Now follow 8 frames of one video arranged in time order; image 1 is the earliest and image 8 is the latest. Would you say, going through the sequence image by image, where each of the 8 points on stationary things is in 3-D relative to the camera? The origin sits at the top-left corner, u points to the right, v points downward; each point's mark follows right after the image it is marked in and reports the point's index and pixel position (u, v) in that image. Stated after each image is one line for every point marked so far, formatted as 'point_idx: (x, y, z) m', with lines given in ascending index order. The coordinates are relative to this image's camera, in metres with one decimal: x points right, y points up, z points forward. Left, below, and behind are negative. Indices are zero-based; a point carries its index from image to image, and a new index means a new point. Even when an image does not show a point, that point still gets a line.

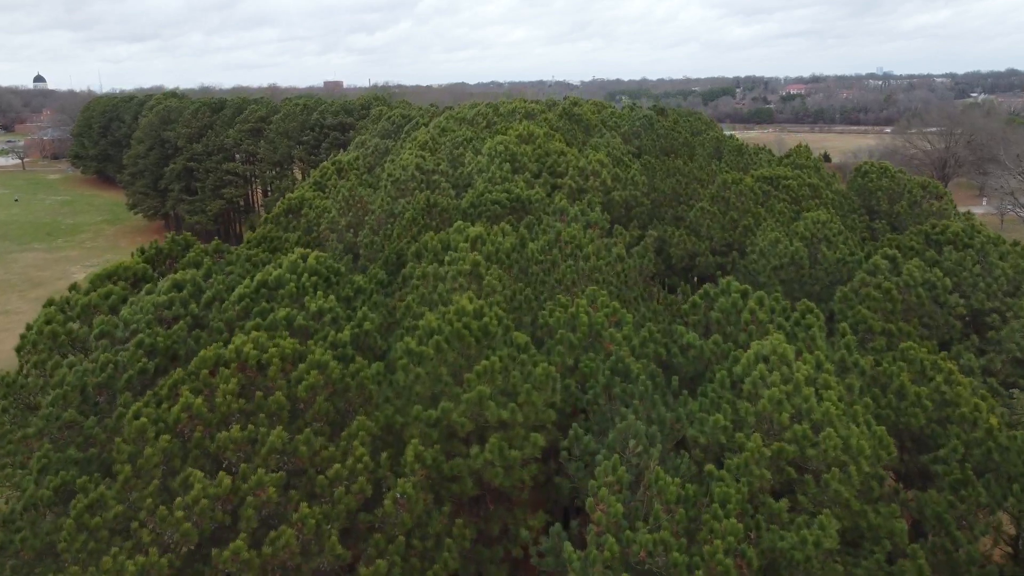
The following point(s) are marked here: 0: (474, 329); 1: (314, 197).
0: (-0.4, -0.5, +9.0) m
1: (-4.7, +2.1, +19.5) m
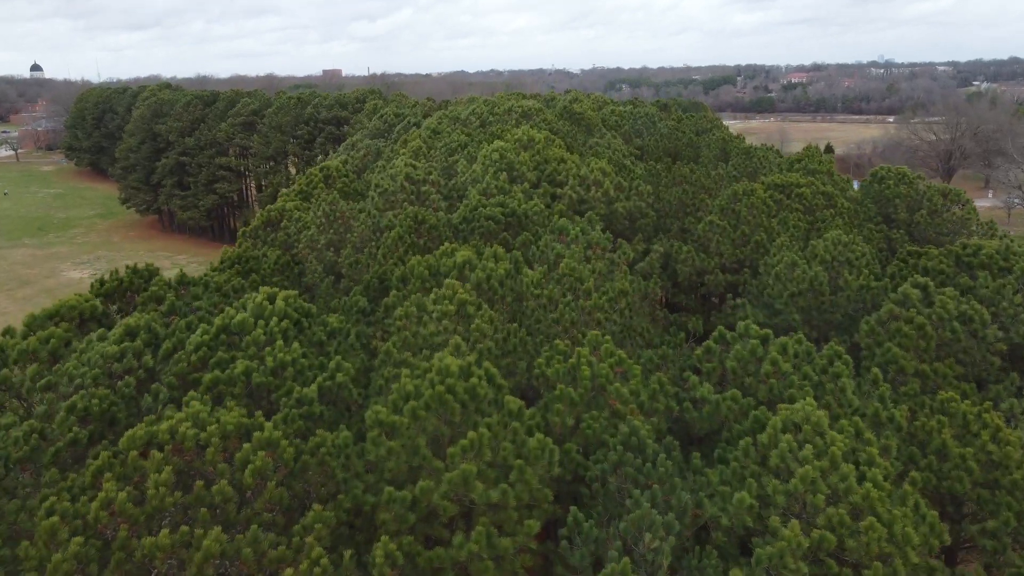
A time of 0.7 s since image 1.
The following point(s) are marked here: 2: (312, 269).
0: (-0.5, -1.0, +7.8) m
1: (-4.8, +1.8, +18.3) m
2: (-3.7, +0.4, +15.5) m
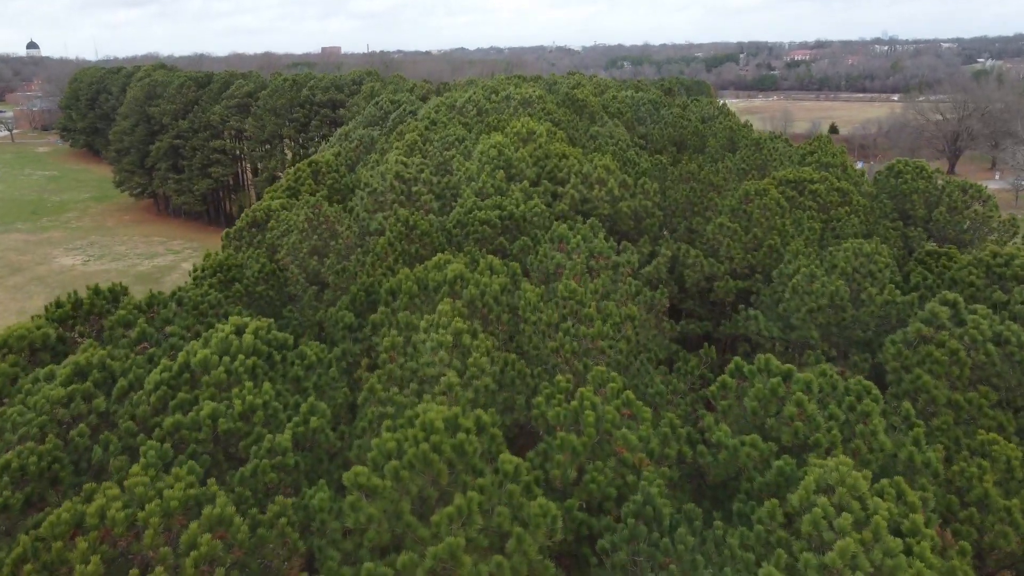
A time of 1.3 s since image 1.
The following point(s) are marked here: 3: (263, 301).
0: (-0.6, -1.4, +6.9) m
1: (-4.8, +1.7, +17.3) m
2: (-3.8, +0.2, +14.5) m
3: (-4.2, -0.2, +13.9) m
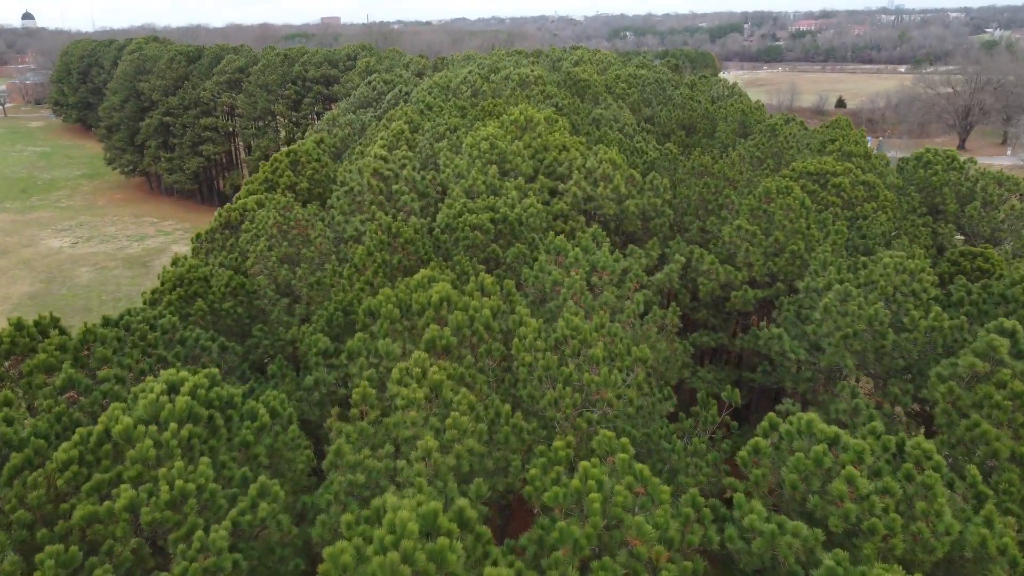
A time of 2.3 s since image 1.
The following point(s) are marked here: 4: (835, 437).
0: (-0.6, -1.8, +5.5) m
1: (-4.9, +1.6, +15.8) m
2: (-3.9, 0.0, +13.1) m
3: (-4.2, -0.5, +12.4) m
4: (+2.8, -1.3, +7.1) m
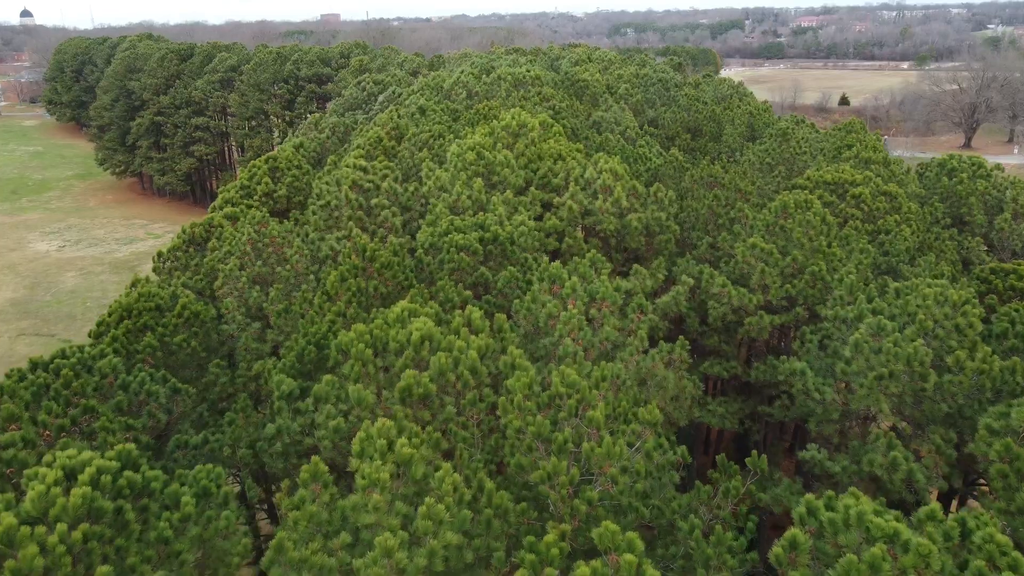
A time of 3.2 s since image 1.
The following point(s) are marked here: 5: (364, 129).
0: (-0.8, -2.3, +4.2) m
1: (-5.0, +1.2, +14.5) m
2: (-4.0, -0.4, +11.8) m
3: (-4.4, -0.9, +11.1) m
4: (+2.6, -1.7, +5.8) m
5: (-3.5, +3.7, +19.4) m
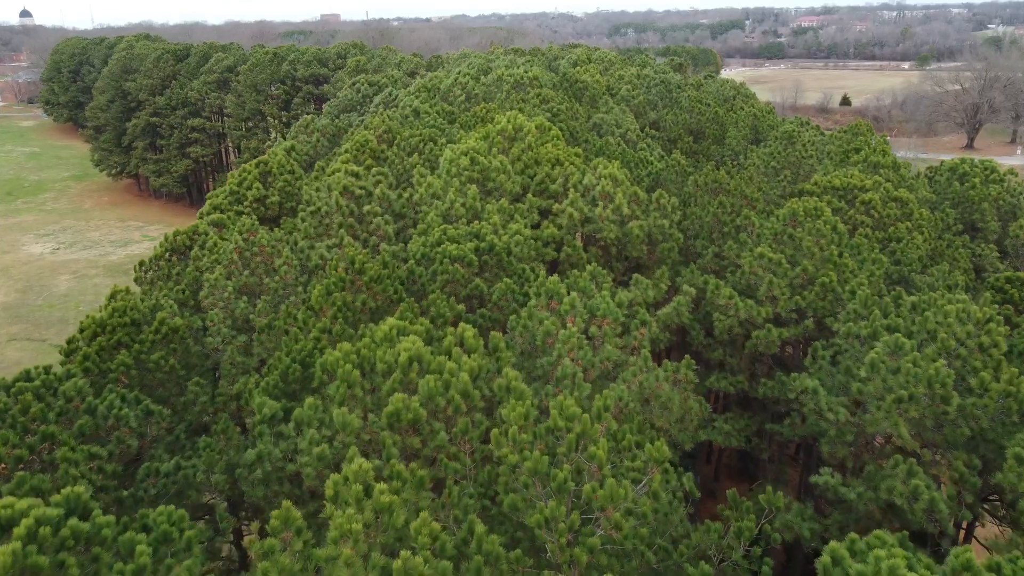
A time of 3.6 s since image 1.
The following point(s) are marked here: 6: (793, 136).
0: (-0.8, -2.4, +3.6) m
1: (-5.1, +1.0, +13.9) m
2: (-4.0, -0.6, +11.2) m
3: (-4.4, -1.1, +10.5) m
4: (+2.6, -1.9, +5.2) m
5: (-3.5, +3.6, +18.8) m
6: (+6.8, +3.7, +19.9) m
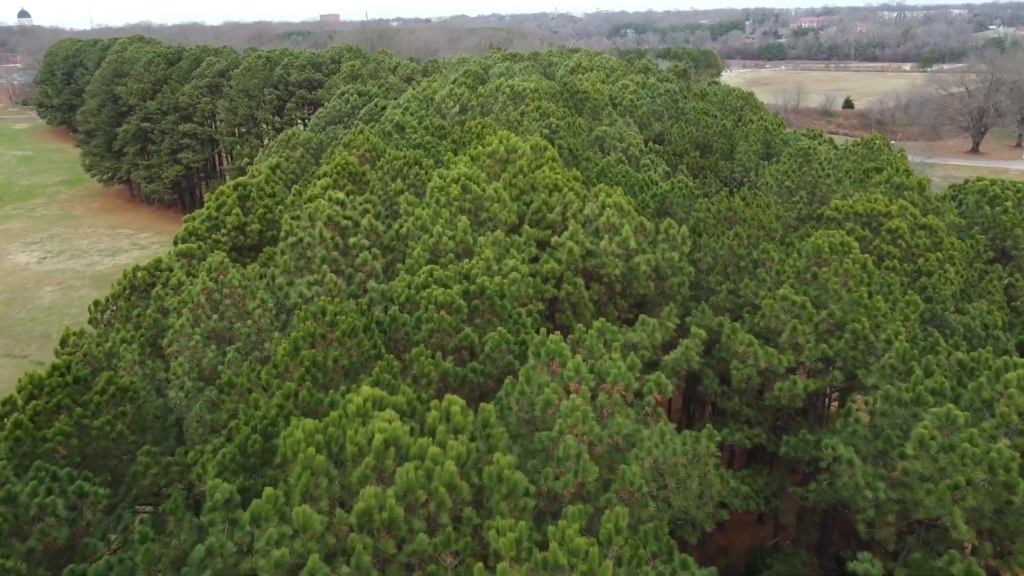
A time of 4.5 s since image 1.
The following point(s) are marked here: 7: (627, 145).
0: (-0.9, -3.1, +2.4) m
1: (-5.2, +0.4, +12.7) m
2: (-4.1, -1.2, +10.0) m
3: (-4.5, -1.7, +9.3) m
4: (+2.5, -2.5, +4.0) m
5: (-3.6, +2.9, +17.6) m
6: (+6.7, +3.1, +18.7) m
7: (+2.7, +3.3, +19.3) m
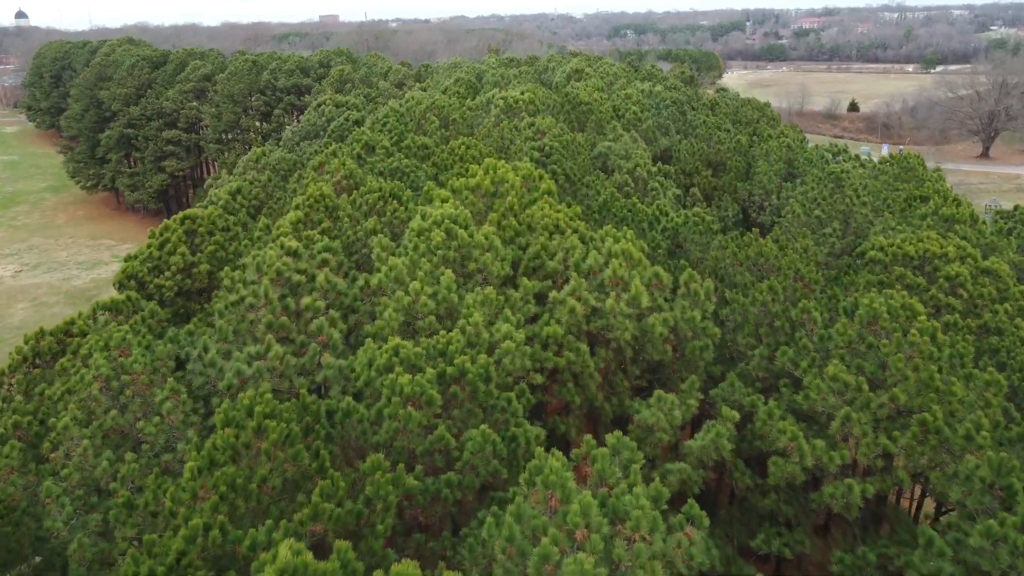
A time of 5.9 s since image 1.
0: (-1.1, -3.9, +0.2) m
1: (-5.3, -0.5, +10.5) m
2: (-4.3, -2.0, +7.8) m
3: (-4.6, -2.5, +7.1) m
4: (+2.4, -3.3, +1.8) m
5: (-3.8, +2.1, +15.4) m
6: (+6.6, +2.2, +16.5) m
7: (+2.5, +2.5, +17.1) m
